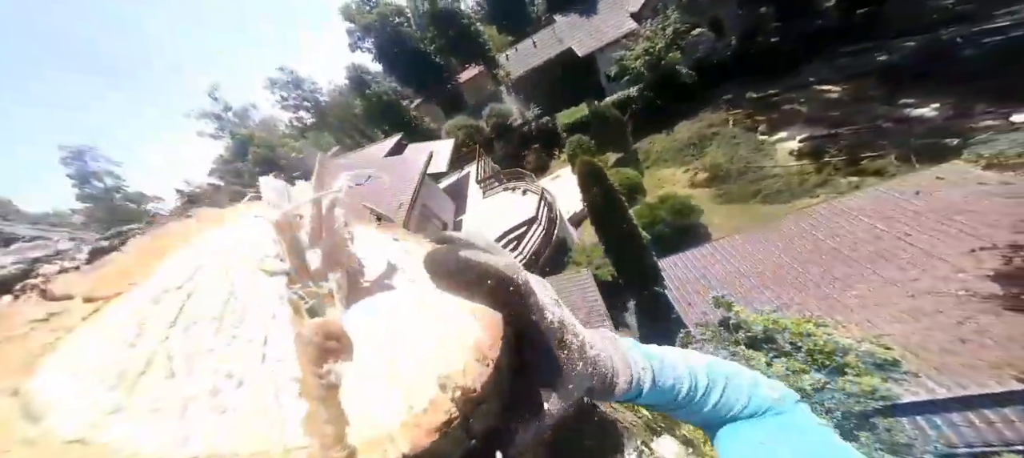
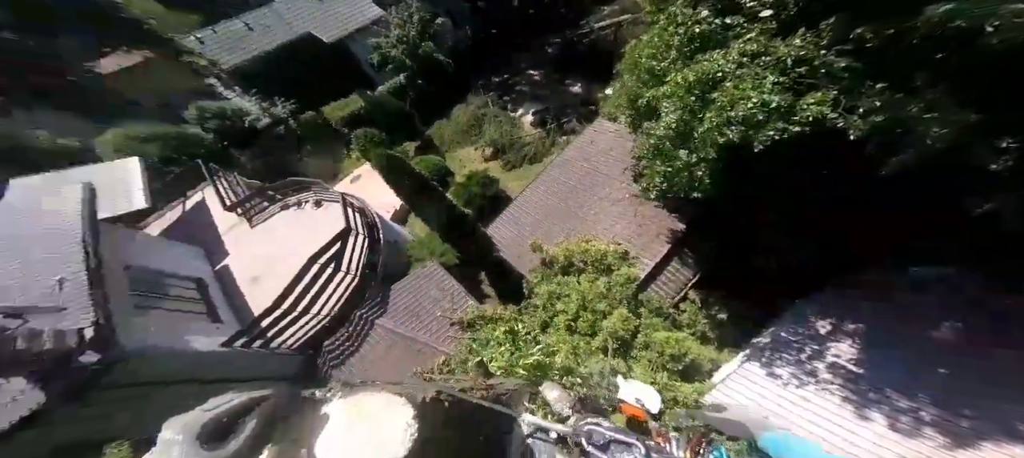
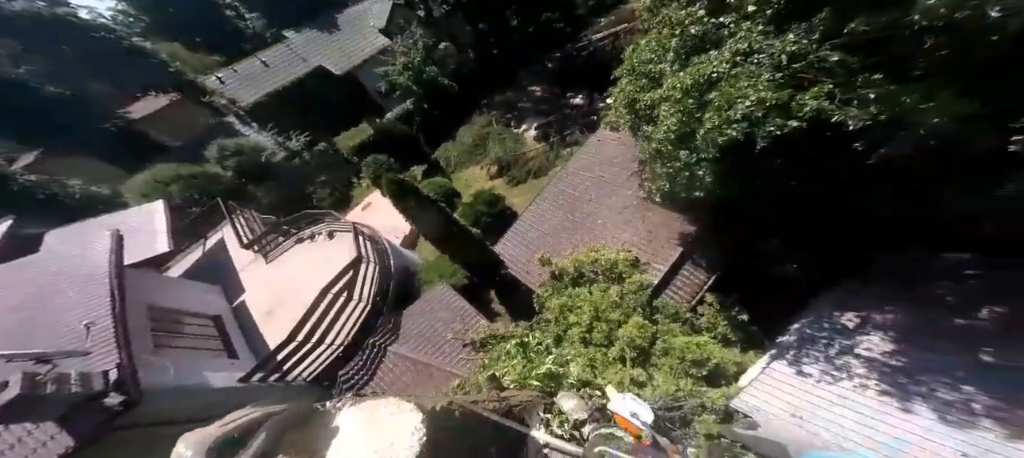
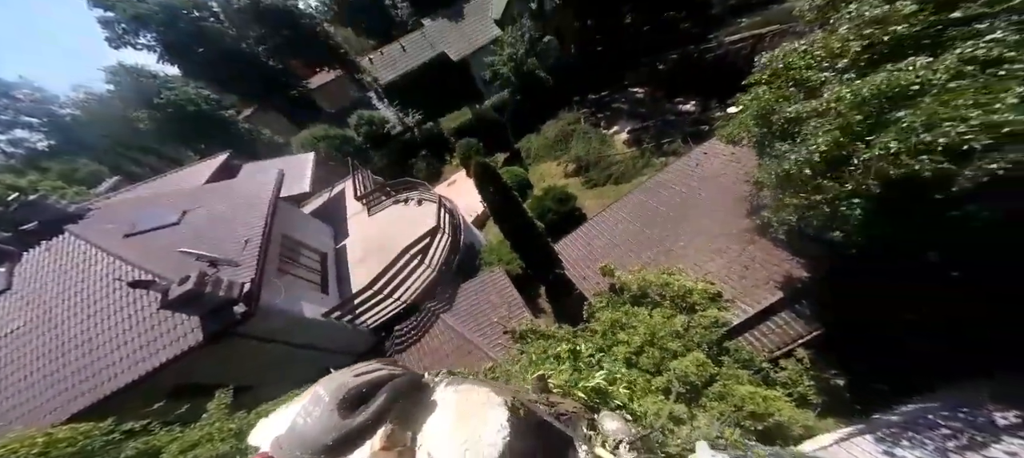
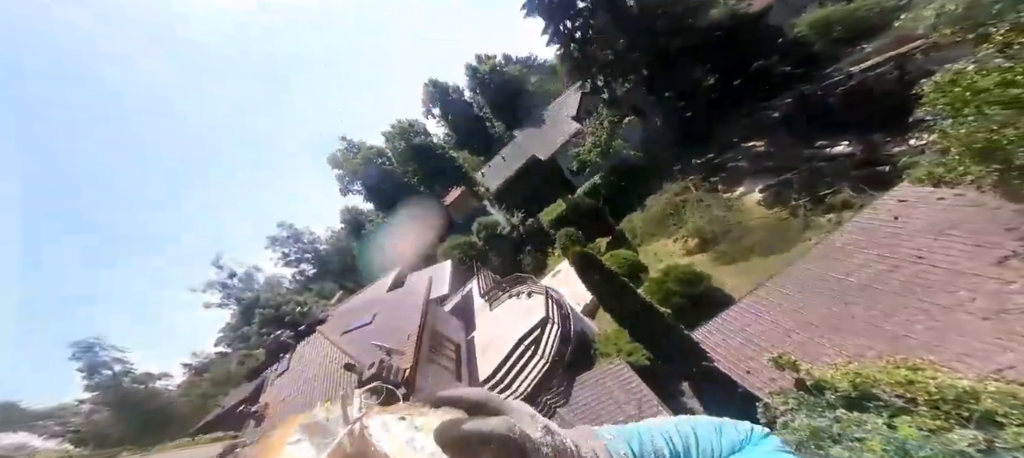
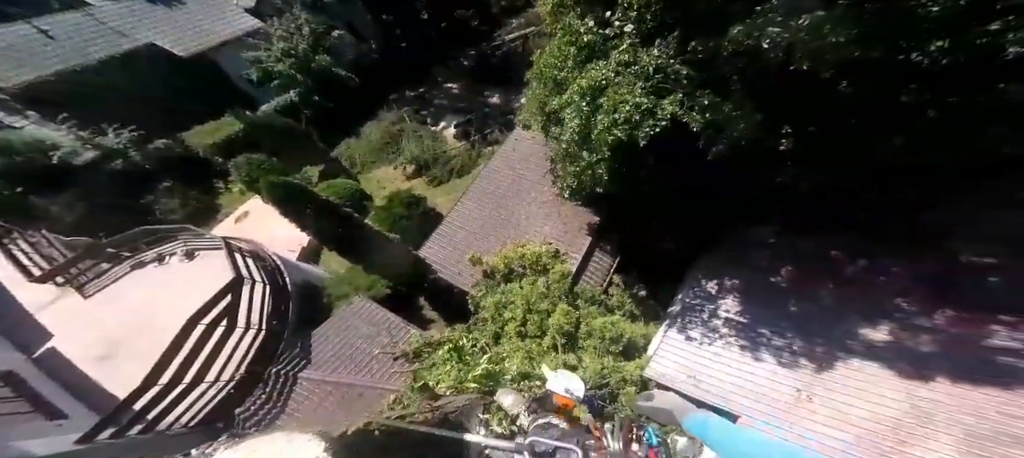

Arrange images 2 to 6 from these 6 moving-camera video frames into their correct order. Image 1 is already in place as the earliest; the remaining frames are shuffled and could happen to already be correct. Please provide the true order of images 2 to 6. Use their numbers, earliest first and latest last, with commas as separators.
5, 4, 3, 6, 2
